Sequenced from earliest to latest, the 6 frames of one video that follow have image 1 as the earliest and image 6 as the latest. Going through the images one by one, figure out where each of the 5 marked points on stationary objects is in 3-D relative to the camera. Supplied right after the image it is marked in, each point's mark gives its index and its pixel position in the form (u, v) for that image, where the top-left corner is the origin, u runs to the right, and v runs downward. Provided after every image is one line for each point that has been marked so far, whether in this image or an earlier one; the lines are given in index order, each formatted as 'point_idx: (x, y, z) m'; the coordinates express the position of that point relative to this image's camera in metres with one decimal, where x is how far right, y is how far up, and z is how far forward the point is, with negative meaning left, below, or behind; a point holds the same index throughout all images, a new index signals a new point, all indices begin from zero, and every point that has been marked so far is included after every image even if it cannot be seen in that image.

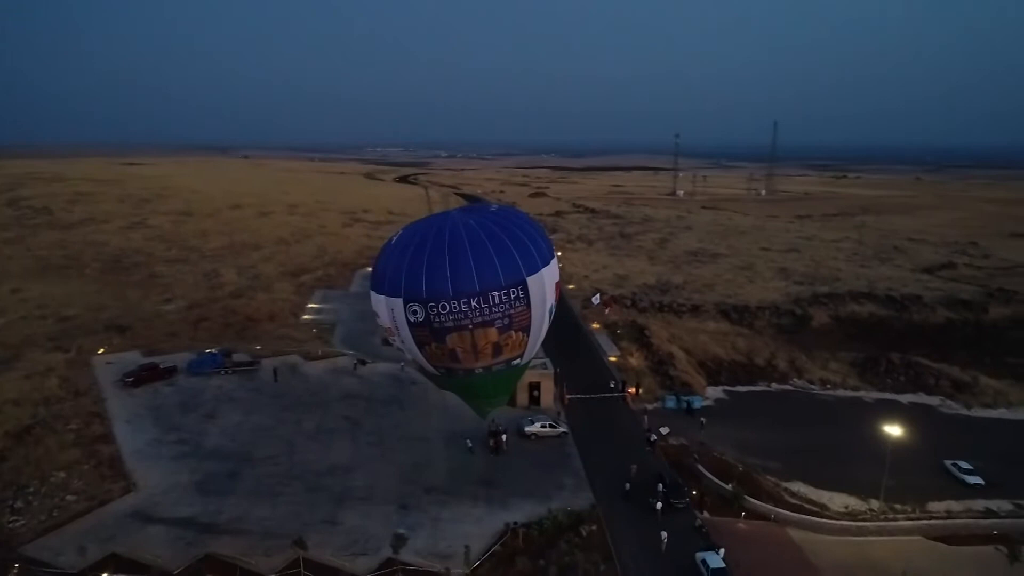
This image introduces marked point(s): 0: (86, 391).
0: (-11.7, -2.9, +18.4) m
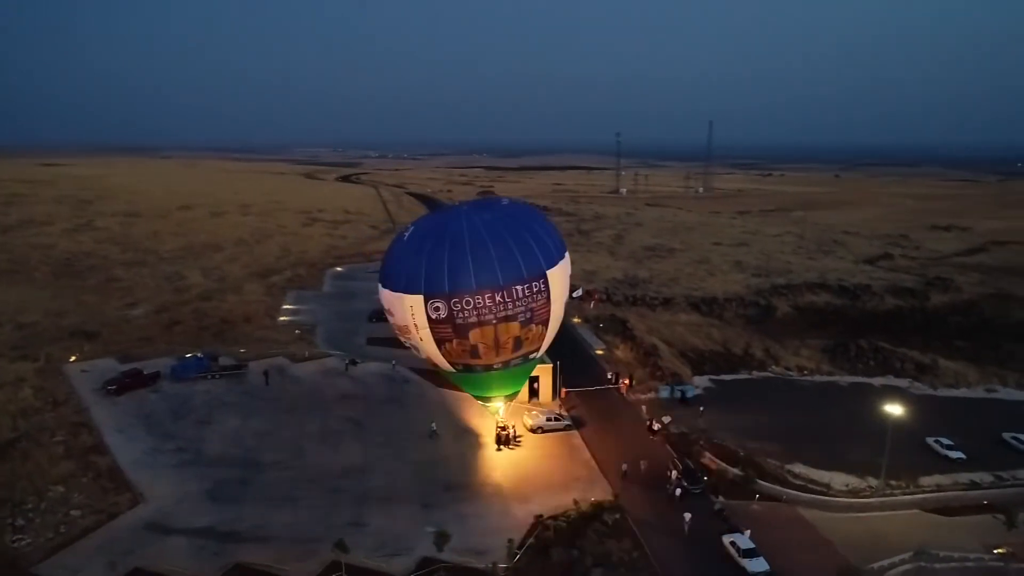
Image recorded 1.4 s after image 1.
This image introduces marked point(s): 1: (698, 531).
0: (-11.6, -3.0, +17.3) m
1: (+3.9, -5.1, +13.9) m
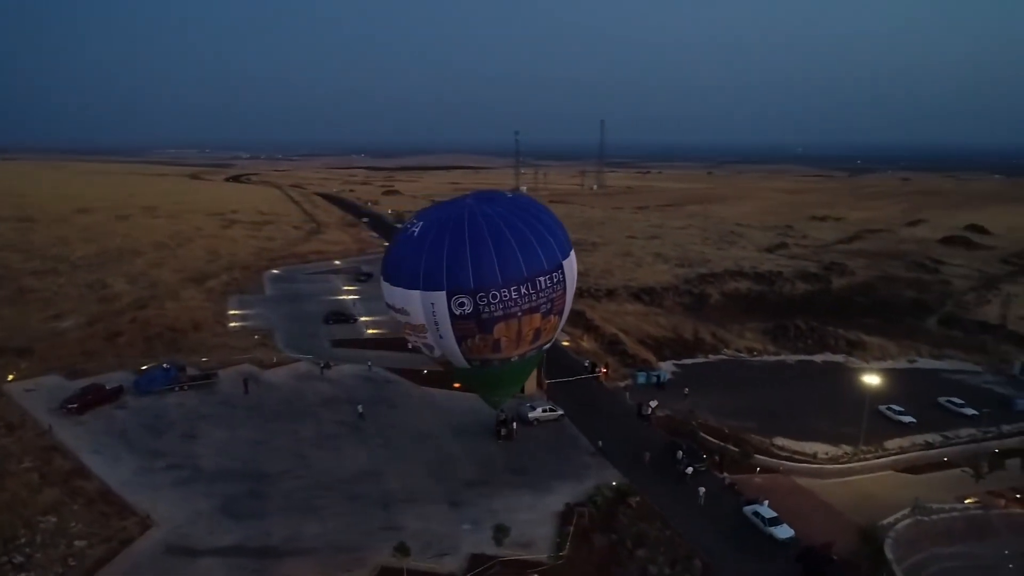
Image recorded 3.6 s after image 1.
0: (-11.4, -3.2, +15.5) m
1: (+4.5, -4.7, +14.5) m
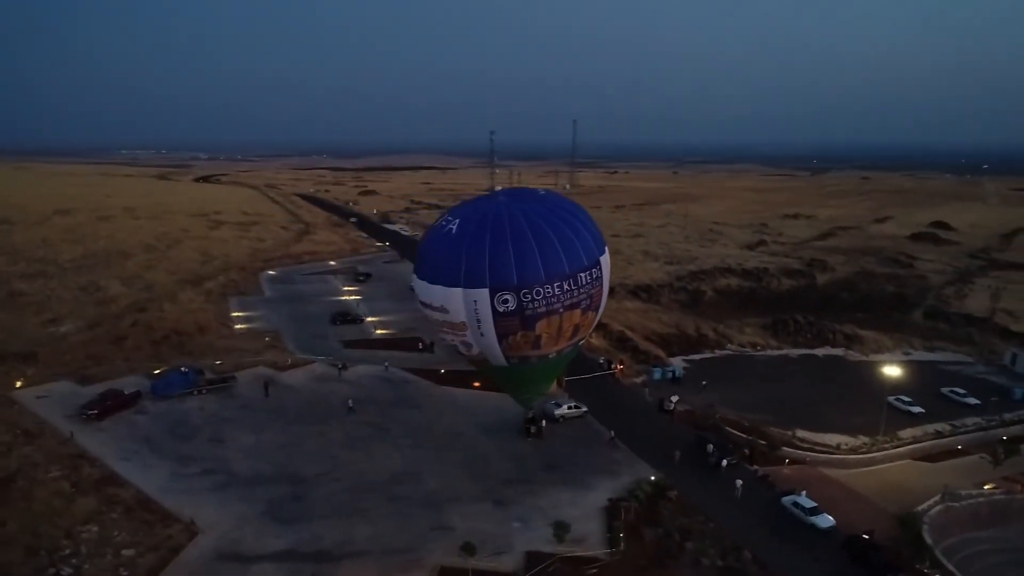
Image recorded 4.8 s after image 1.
0: (-10.5, -3.2, +14.9) m
1: (+5.3, -4.6, +14.7) m
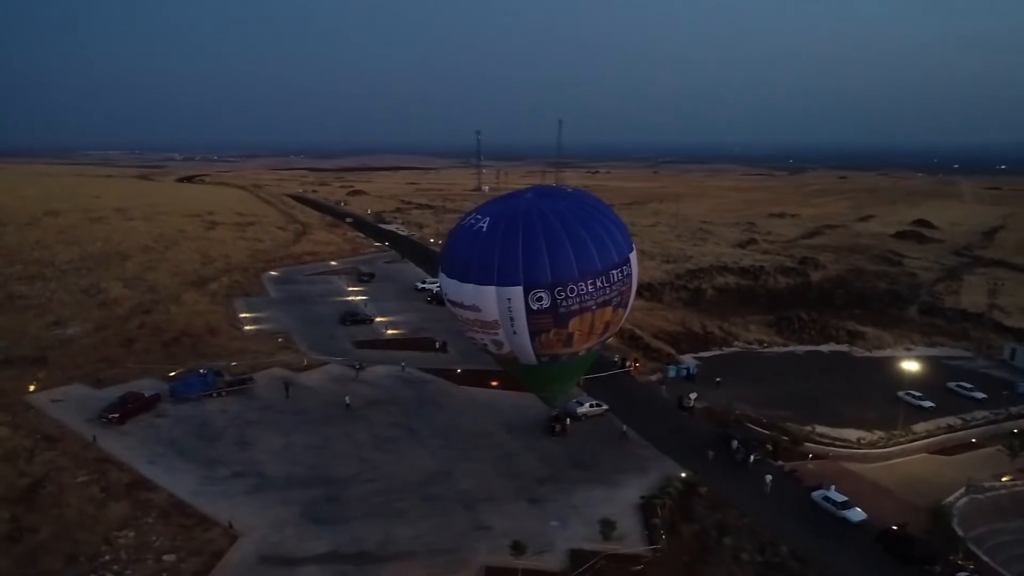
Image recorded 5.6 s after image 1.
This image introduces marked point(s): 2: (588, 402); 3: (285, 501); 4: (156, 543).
0: (-9.9, -3.3, +14.6) m
1: (+6.0, -4.5, +14.8) m
2: (+2.1, -3.1, +18.3) m
3: (-4.4, -4.1, +12.8) m
4: (-6.0, -4.3, +11.2) m
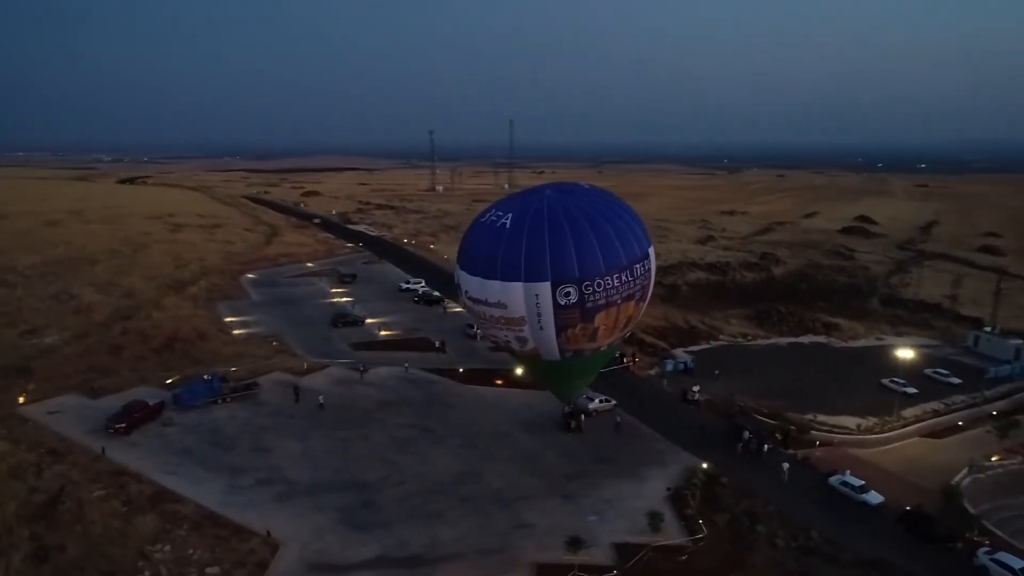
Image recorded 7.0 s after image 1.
0: (-9.3, -3.4, +13.9) m
1: (+6.6, -4.4, +15.2) m
2: (+2.4, -3.1, +18.4) m
3: (-3.7, -4.1, +12.5) m
4: (-5.2, -4.3, +10.8) m
